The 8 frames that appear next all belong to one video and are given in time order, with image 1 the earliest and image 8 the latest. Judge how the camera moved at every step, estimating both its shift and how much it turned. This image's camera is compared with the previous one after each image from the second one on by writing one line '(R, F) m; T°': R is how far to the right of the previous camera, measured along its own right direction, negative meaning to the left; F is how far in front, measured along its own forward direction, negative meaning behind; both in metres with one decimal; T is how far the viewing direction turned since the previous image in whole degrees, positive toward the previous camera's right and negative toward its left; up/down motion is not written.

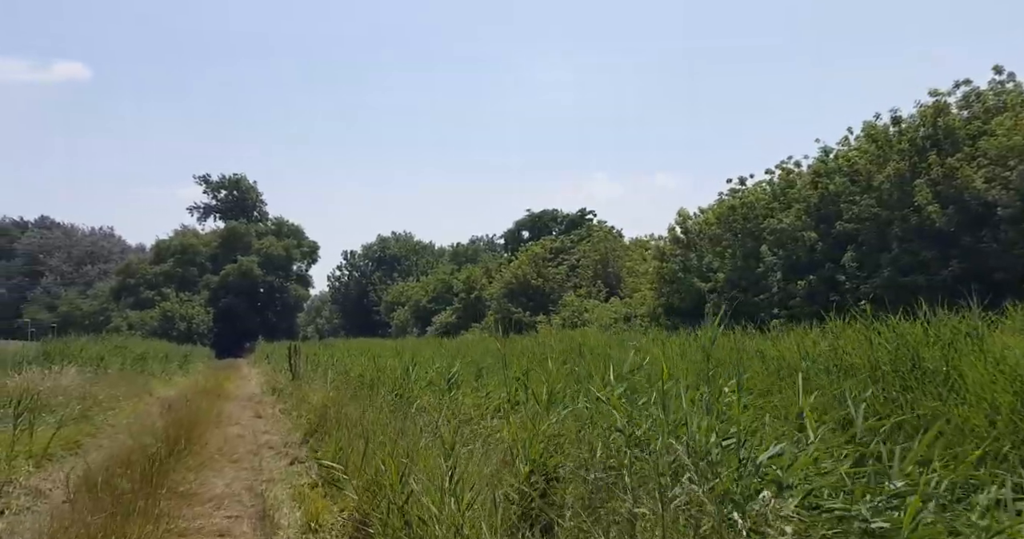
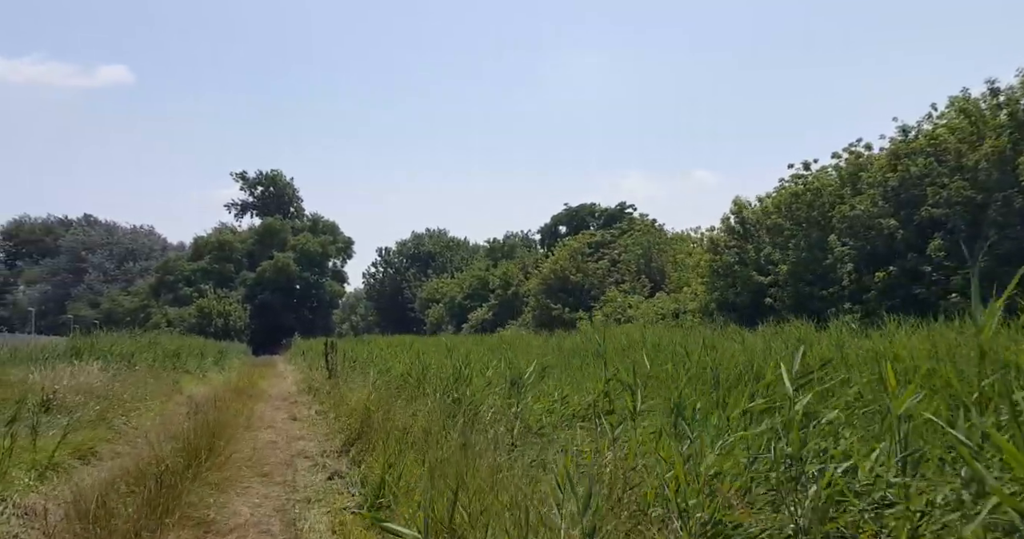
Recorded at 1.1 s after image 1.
(-0.4, +1.4) m; -2°
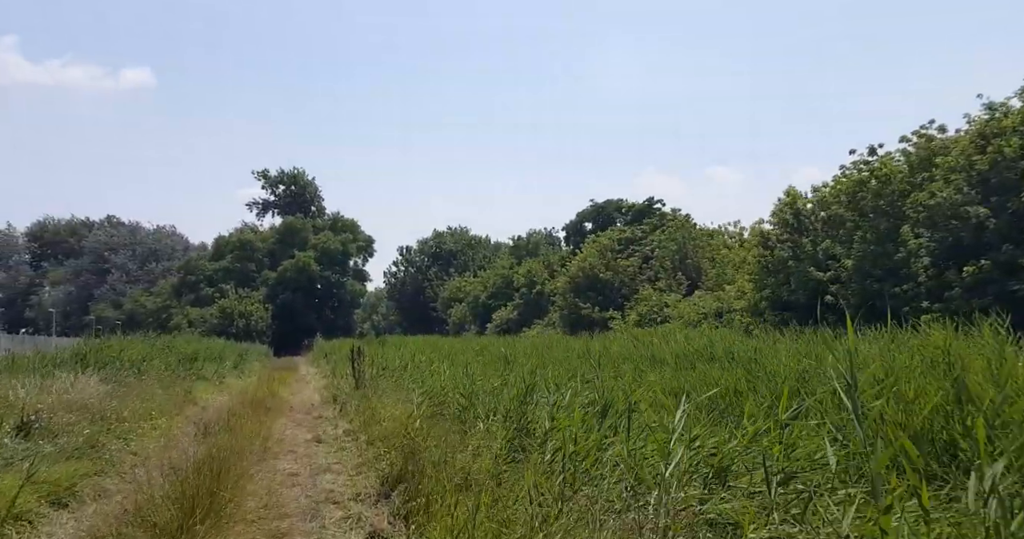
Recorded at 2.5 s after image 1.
(-0.5, +1.8) m; -1°
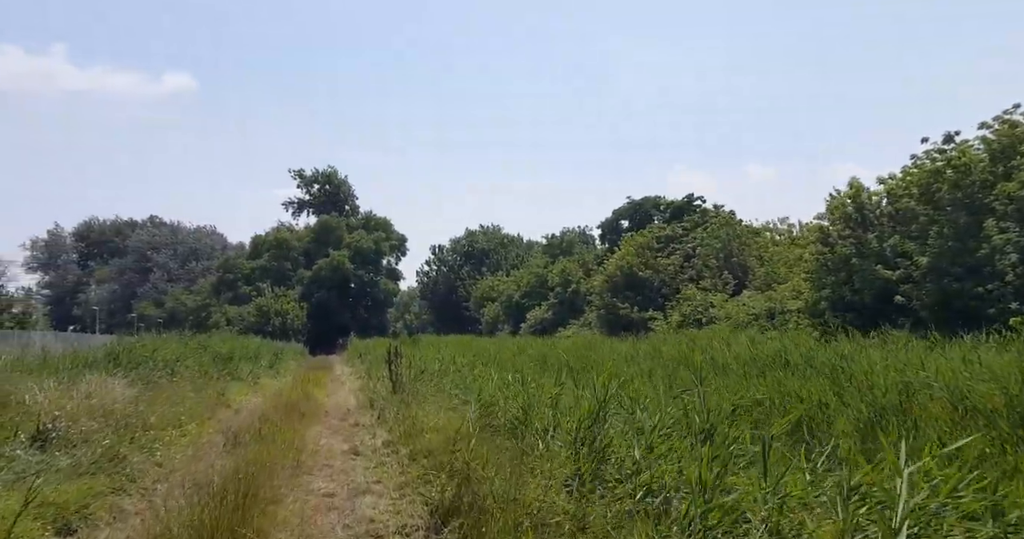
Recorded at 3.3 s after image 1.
(-0.4, +1.1) m; -2°
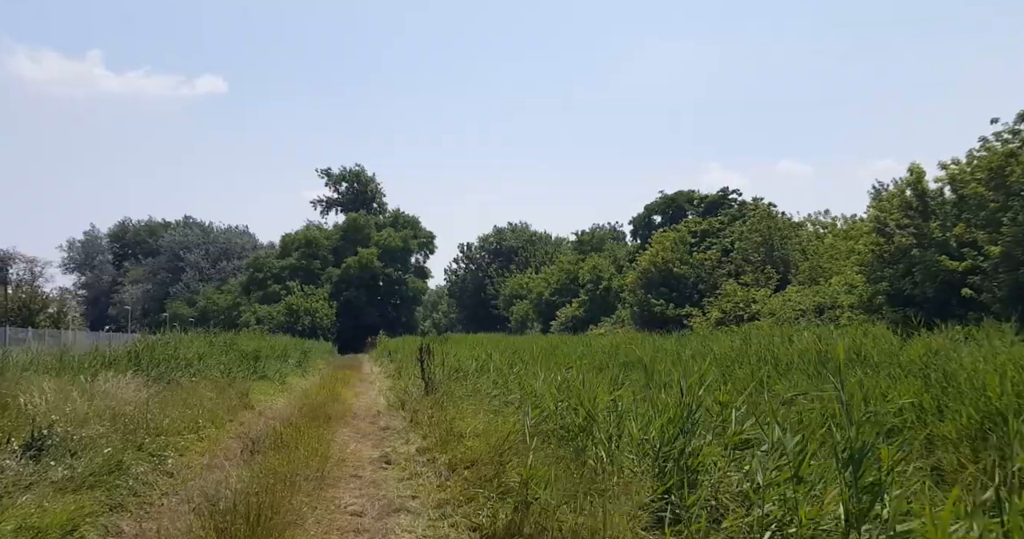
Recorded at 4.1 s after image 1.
(-0.3, +1.2) m; -2°
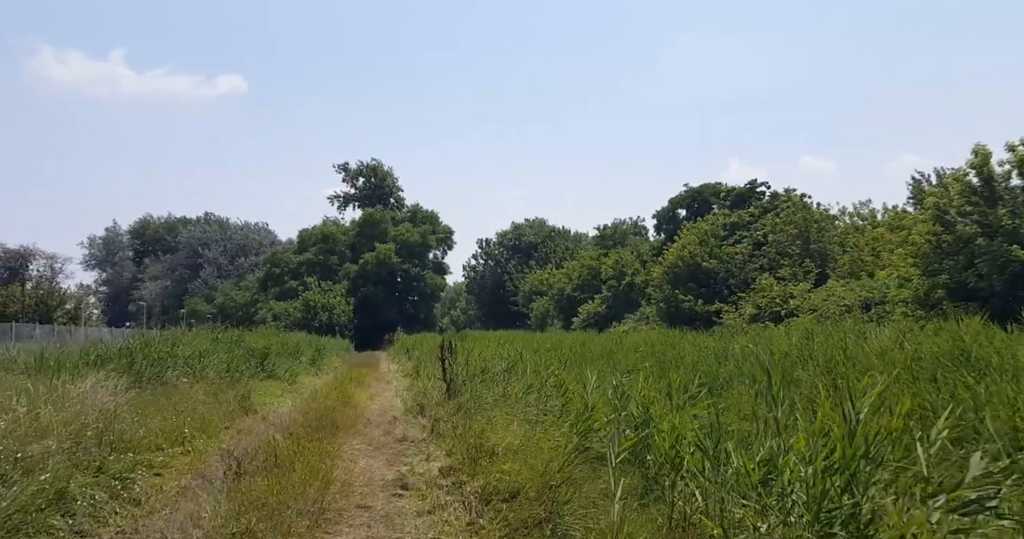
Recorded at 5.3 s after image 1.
(-0.3, +1.8) m; -1°
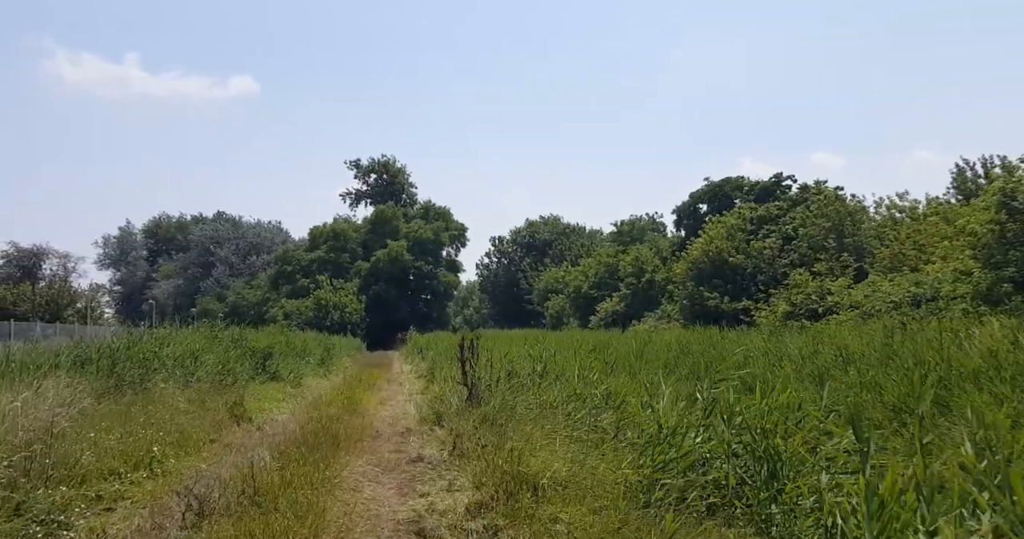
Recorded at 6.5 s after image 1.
(-0.3, +1.9) m; -1°
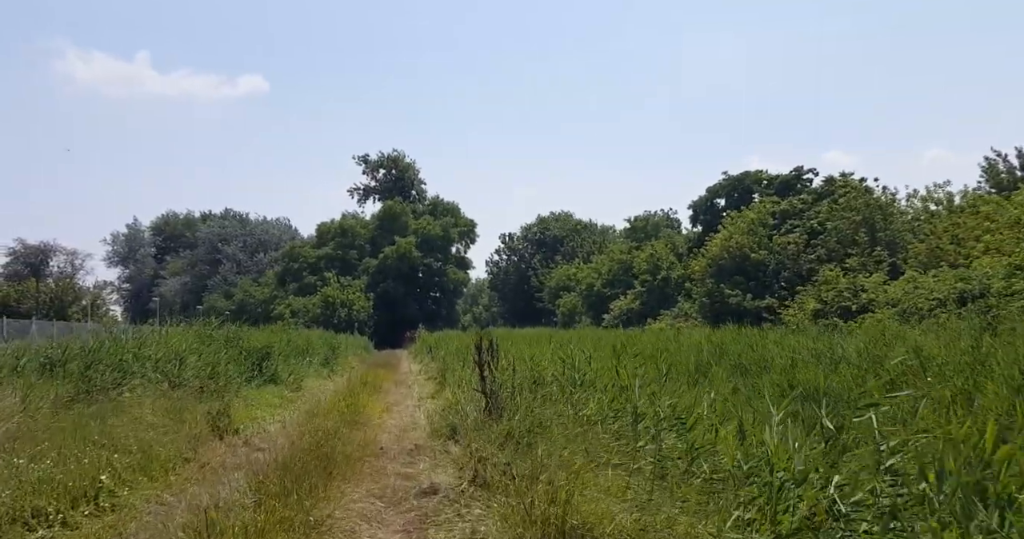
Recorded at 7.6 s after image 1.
(-0.2, +1.7) m; -1°
